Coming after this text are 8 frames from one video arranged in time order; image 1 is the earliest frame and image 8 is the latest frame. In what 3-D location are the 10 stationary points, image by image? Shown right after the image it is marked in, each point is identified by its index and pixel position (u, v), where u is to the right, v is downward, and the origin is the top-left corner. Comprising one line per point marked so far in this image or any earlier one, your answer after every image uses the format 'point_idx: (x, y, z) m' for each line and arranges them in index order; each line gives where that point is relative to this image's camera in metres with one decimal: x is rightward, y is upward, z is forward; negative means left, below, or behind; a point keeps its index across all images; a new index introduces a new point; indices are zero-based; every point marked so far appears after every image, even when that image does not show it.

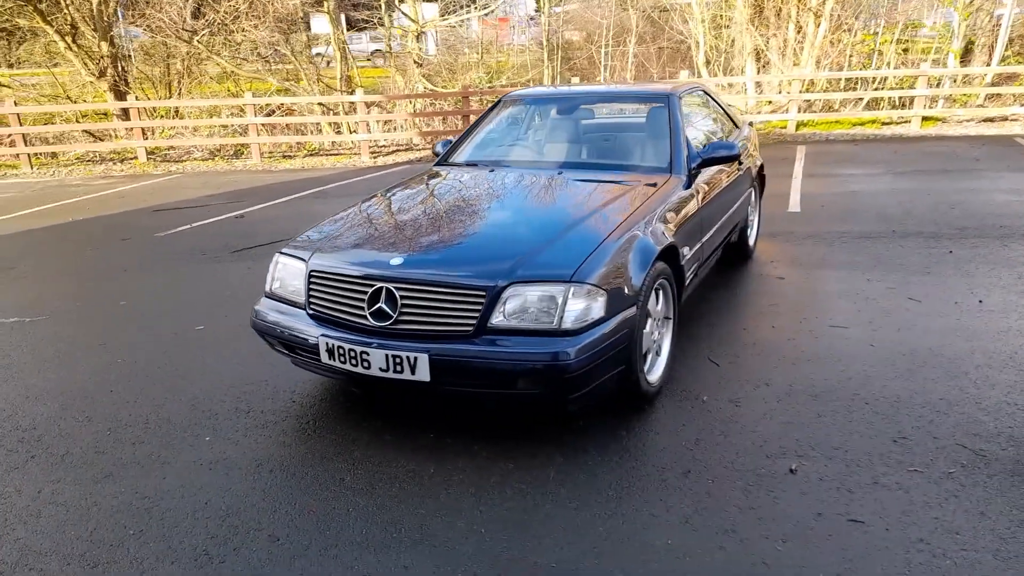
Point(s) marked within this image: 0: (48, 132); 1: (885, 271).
0: (-8.2, +2.7, +13.4) m
1: (+2.7, +0.1, +5.6) m
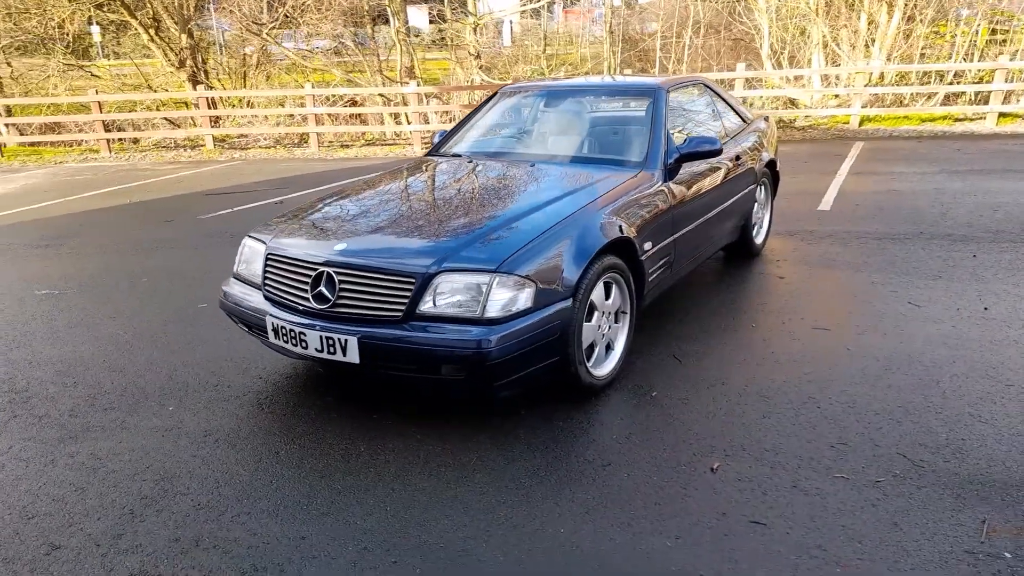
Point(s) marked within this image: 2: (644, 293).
0: (-7.2, +3.1, +14.3) m
1: (+2.7, +0.1, +5.4) m
2: (+0.7, 0.0, +4.0) m
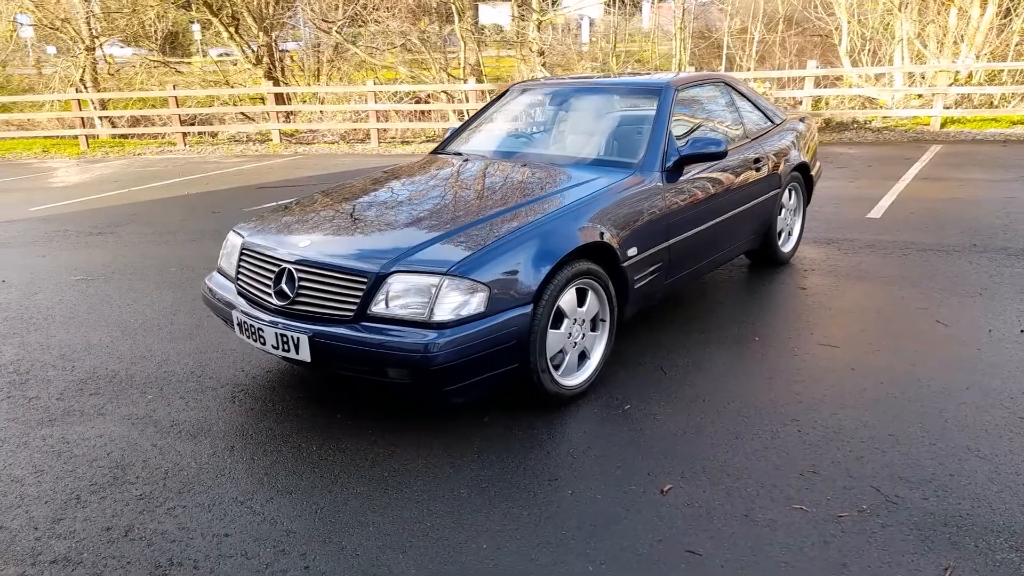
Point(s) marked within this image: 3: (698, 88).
0: (-6.0, +3.4, +14.9) m
1: (+2.7, 0.0, +5.0) m
2: (+0.6, -0.1, +3.9) m
3: (+1.1, +1.2, +4.8) m
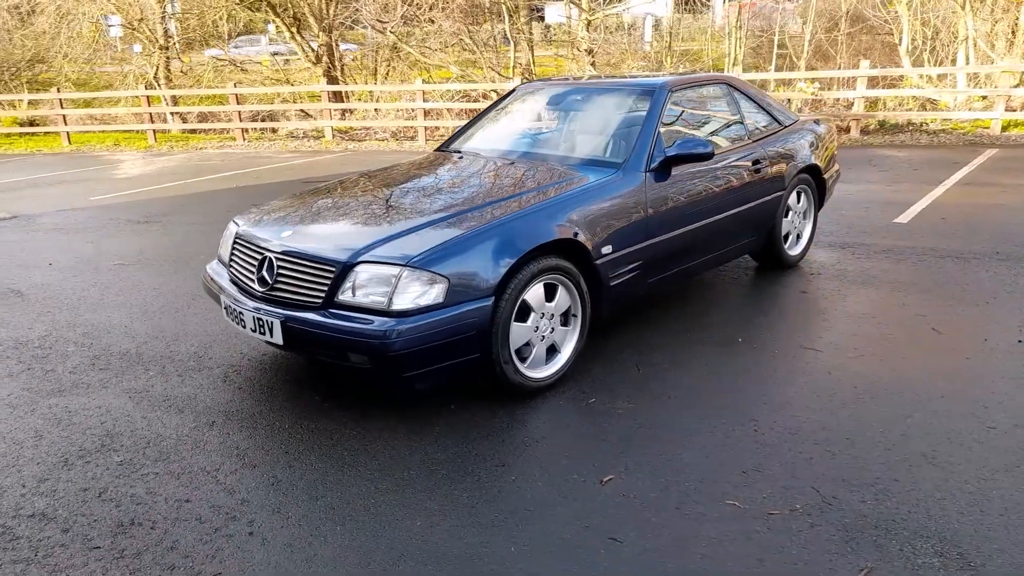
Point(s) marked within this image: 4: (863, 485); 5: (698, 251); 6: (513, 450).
0: (-5.0, +3.6, +15.5) m
1: (+2.7, -0.1, +4.8) m
2: (+0.5, 0.0, +3.9) m
3: (+1.1, +1.2, +4.8) m
4: (+1.3, -0.7, +2.9) m
5: (+1.1, +0.2, +4.6) m
6: (0.0, -0.7, +3.2) m
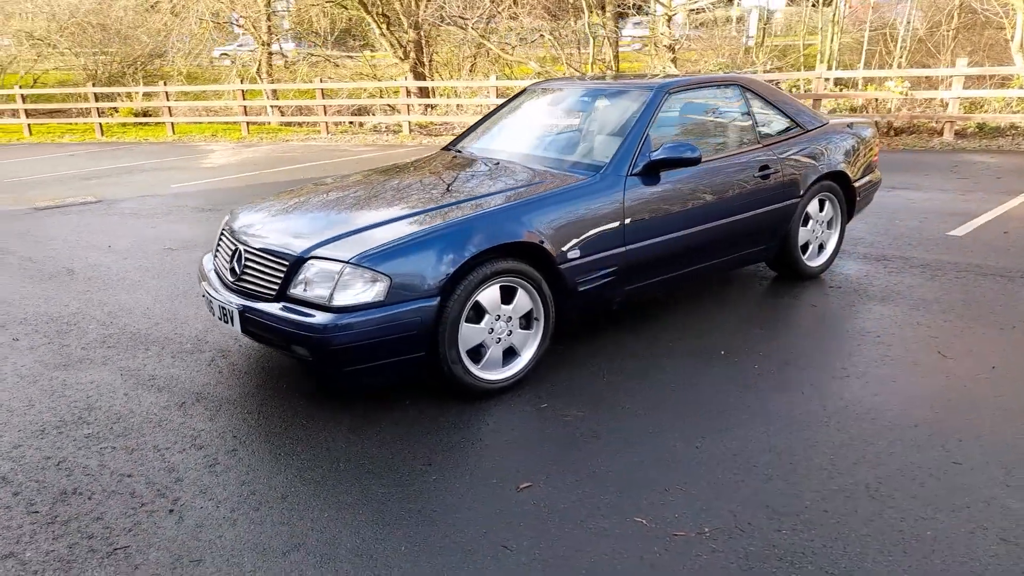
0: (-3.4, +3.8, +16.1) m
1: (+2.6, -0.2, +4.5) m
2: (+0.3, -0.1, +3.9) m
3: (+1.1, +1.2, +4.7) m
4: (+1.0, -0.8, +2.7) m
5: (+1.1, +0.2, +4.5) m
6: (-0.3, -0.7, +3.3) m
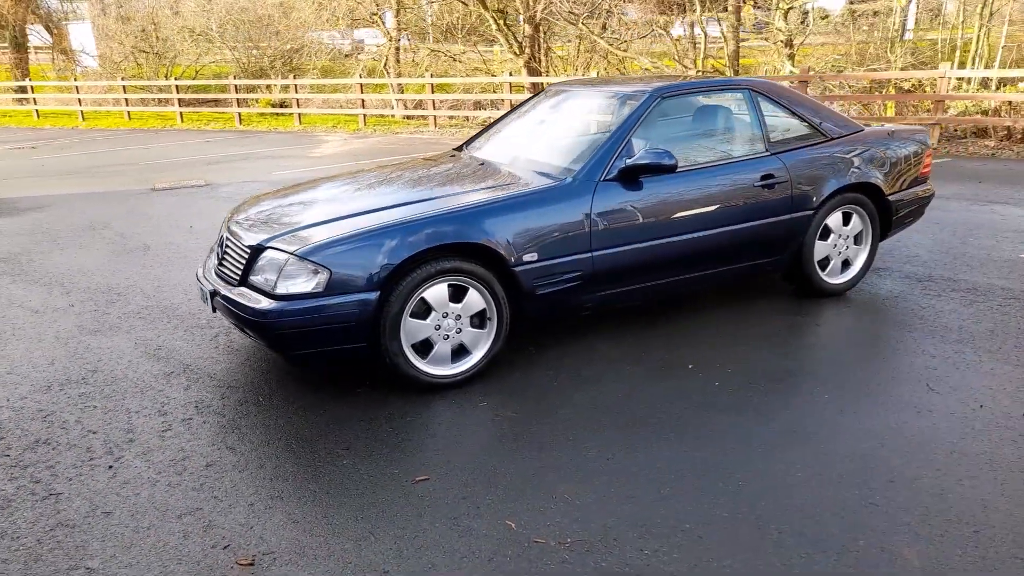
0: (-1.0, +4.1, +16.5) m
1: (+2.5, -0.3, +4.1) m
2: (+0.1, -0.1, +3.9) m
3: (+1.1, +1.1, +4.5) m
4: (+0.5, -0.9, +2.7) m
5: (+1.0, +0.1, +4.3) m
6: (-0.6, -0.7, +3.4) m
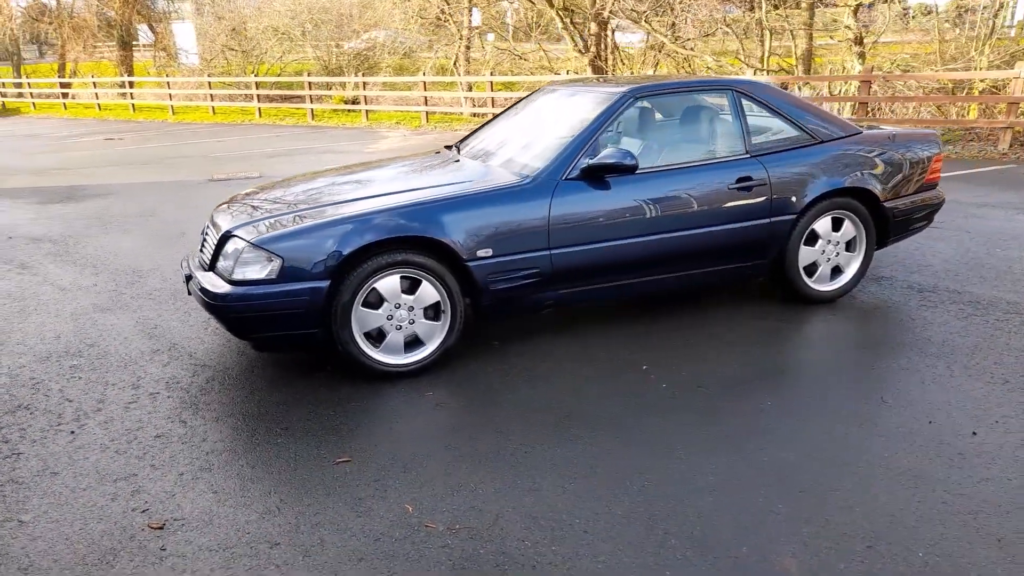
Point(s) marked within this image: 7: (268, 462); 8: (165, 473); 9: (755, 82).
0: (+0.3, +4.1, +16.6) m
1: (+2.2, -0.4, +3.9) m
2: (-0.1, -0.1, +4.0) m
3: (+1.0, +1.1, +4.5) m
4: (+0.1, -0.9, +2.7) m
5: (+0.8, +0.1, +4.3) m
6: (-0.9, -0.6, +3.6) m
7: (-1.0, -0.7, +3.2) m
8: (-1.4, -0.8, +3.2) m
9: (+1.5, +1.2, +4.6) m
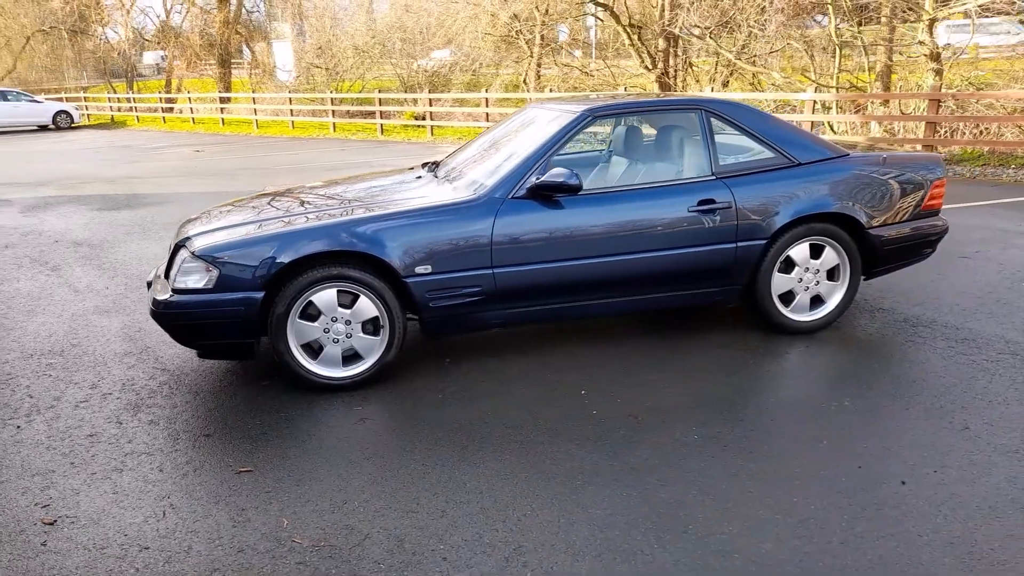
0: (+1.7, +3.8, +16.5) m
1: (+1.9, -0.5, +3.6) m
2: (-0.4, -0.1, +4.0) m
3: (+0.8, +1.0, +4.3) m
4: (-0.4, -0.9, +2.7) m
5: (+0.5, 0.0, +4.2) m
6: (-1.3, -0.7, +3.7) m
7: (-1.4, -0.8, +3.3) m
8: (-1.8, -0.8, +3.3) m
9: (+1.3, +1.1, +4.4) m
